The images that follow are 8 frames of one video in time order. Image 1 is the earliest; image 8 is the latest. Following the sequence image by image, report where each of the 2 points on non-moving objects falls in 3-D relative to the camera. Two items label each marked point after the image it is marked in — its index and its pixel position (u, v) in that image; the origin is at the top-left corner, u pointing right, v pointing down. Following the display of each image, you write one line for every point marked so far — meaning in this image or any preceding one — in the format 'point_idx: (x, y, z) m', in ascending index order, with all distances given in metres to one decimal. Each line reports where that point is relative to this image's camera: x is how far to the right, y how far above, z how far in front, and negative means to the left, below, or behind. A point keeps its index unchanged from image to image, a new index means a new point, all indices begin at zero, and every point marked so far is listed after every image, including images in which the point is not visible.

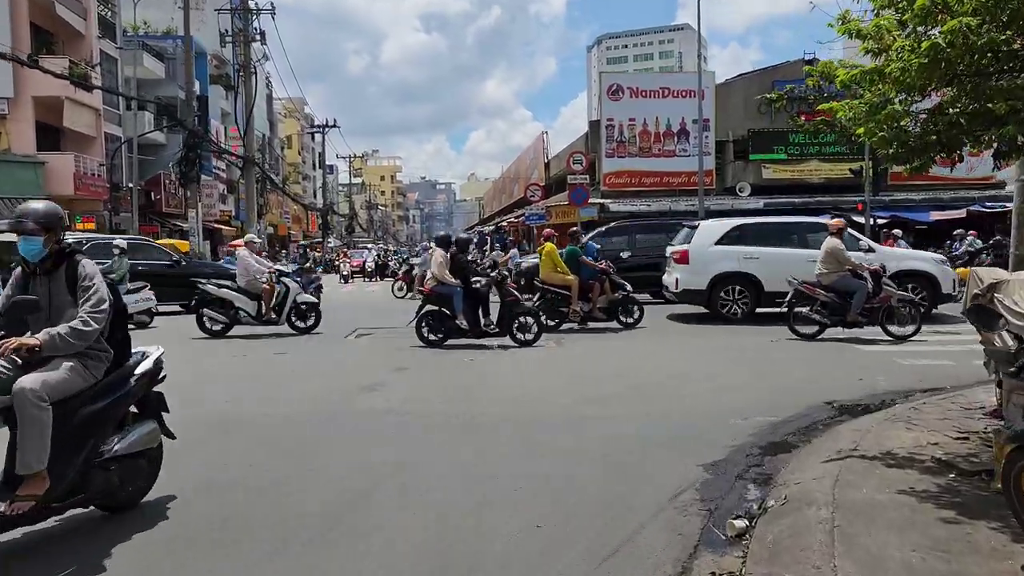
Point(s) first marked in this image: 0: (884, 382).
0: (+4.2, -1.1, +9.2) m
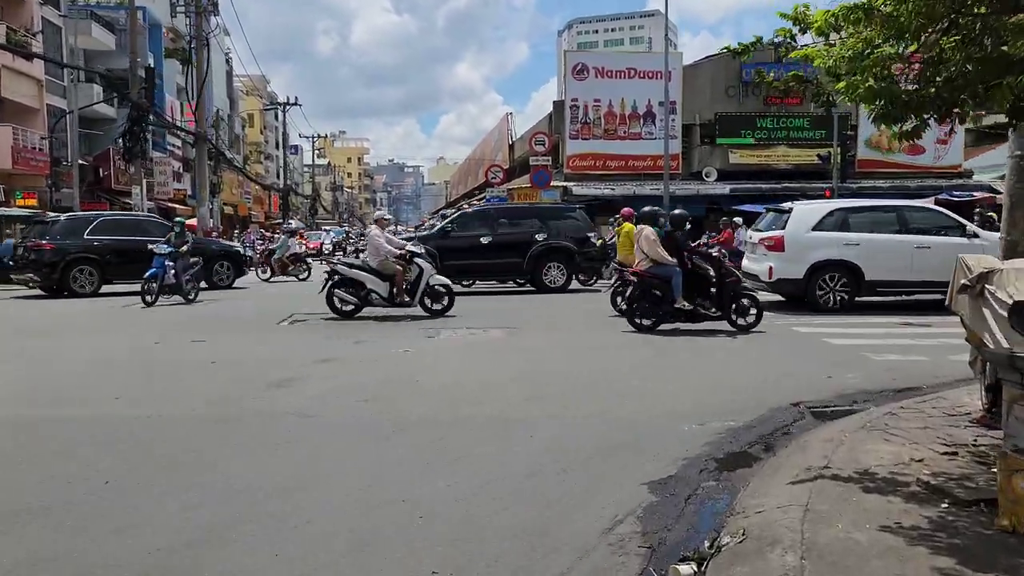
0: (+3.5, -0.9, +8.4) m
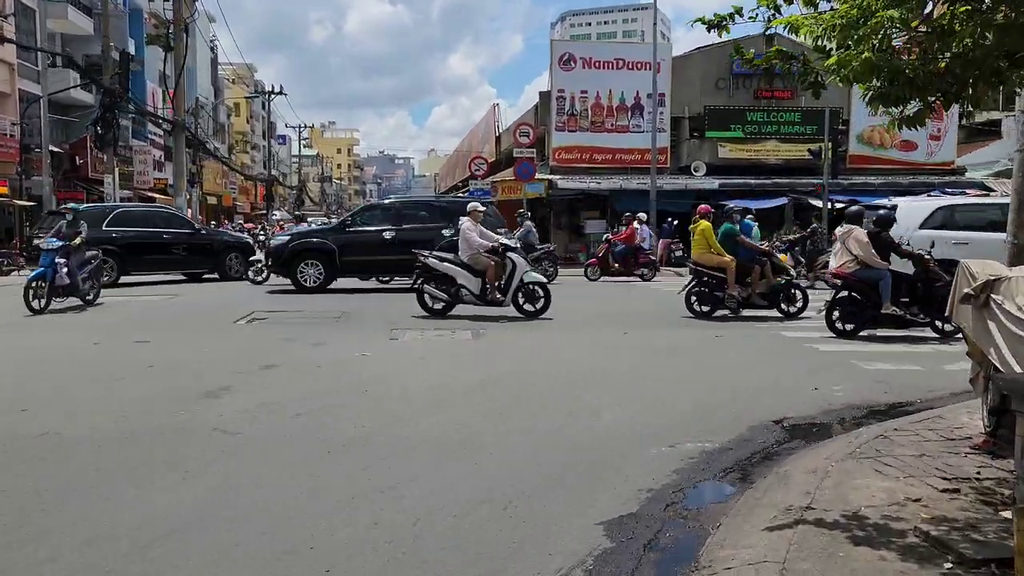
0: (+3.1, -1.0, +7.7) m
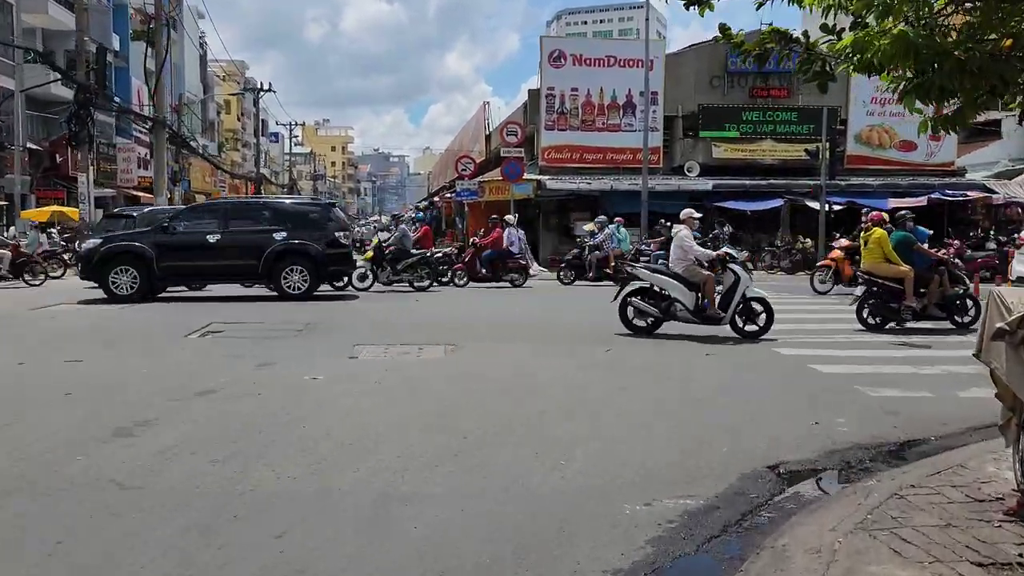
0: (+2.8, -1.2, +6.8) m
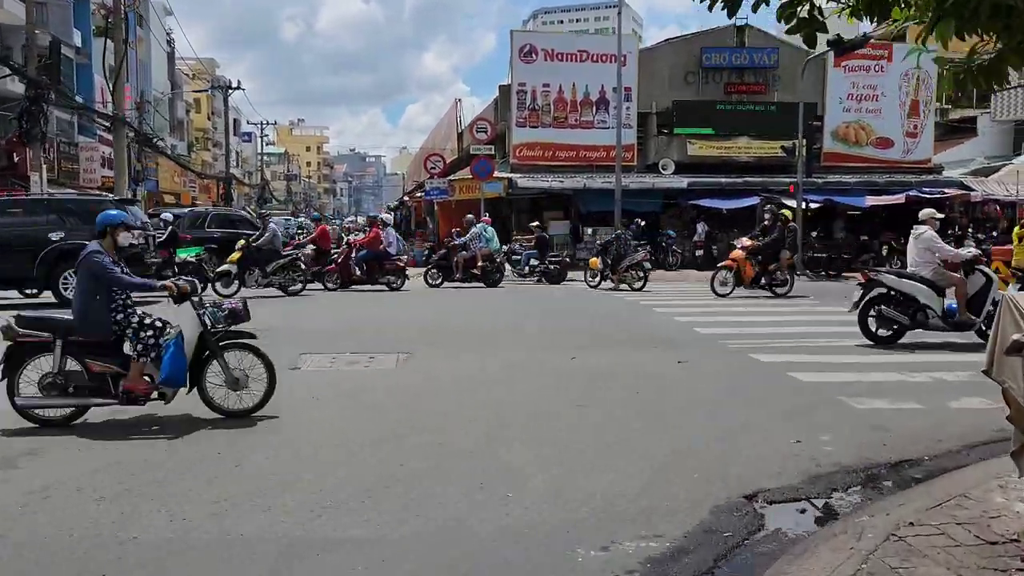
0: (+2.4, -1.2, +6.2) m
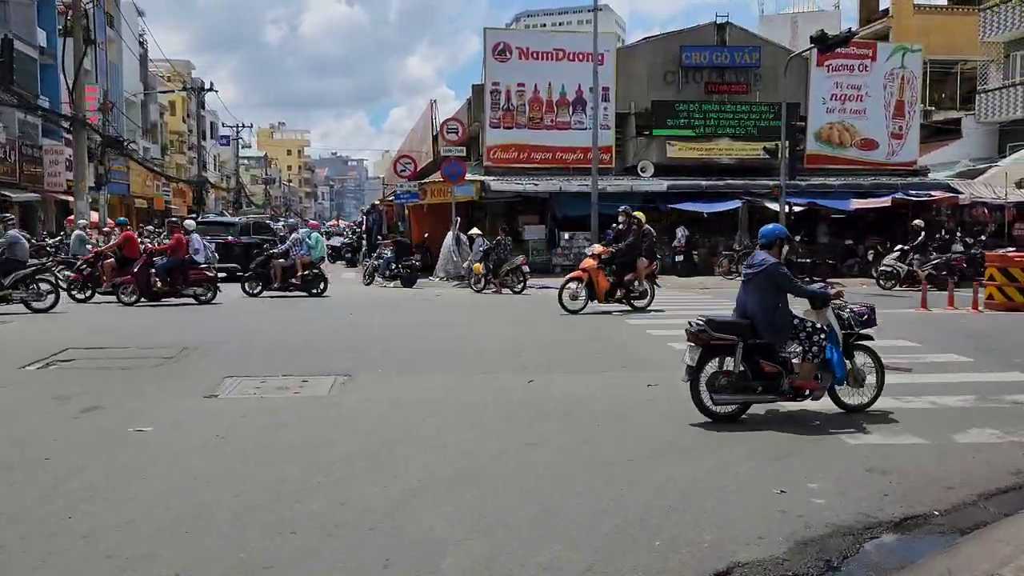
0: (+1.9, -1.3, +5.1) m
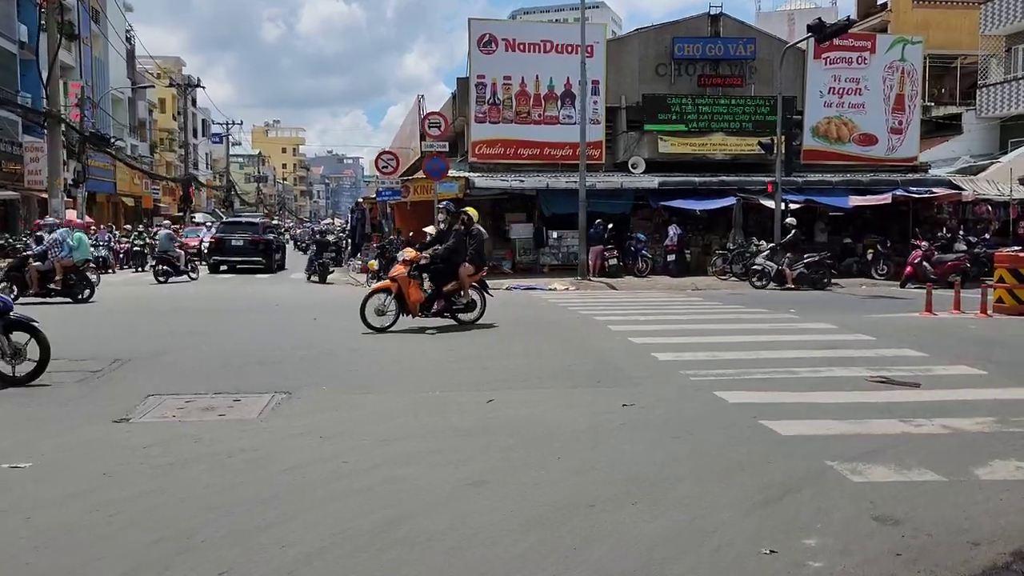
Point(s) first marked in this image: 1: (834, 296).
0: (+1.6, -1.4, +4.2) m
1: (+7.4, -0.2, +18.8) m
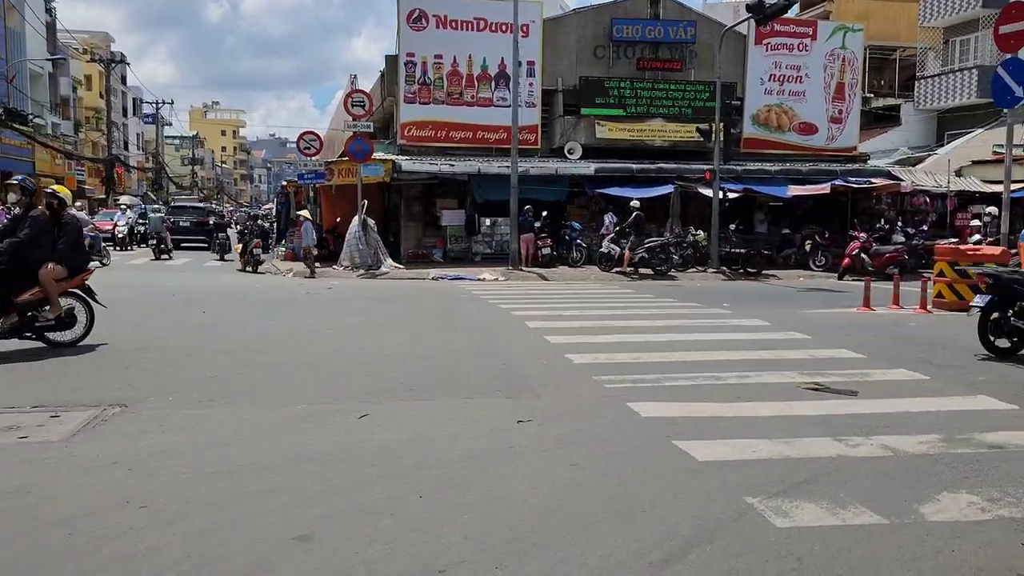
0: (+0.8, -1.4, +3.1) m
1: (+5.7, 0.0, +18.1) m
